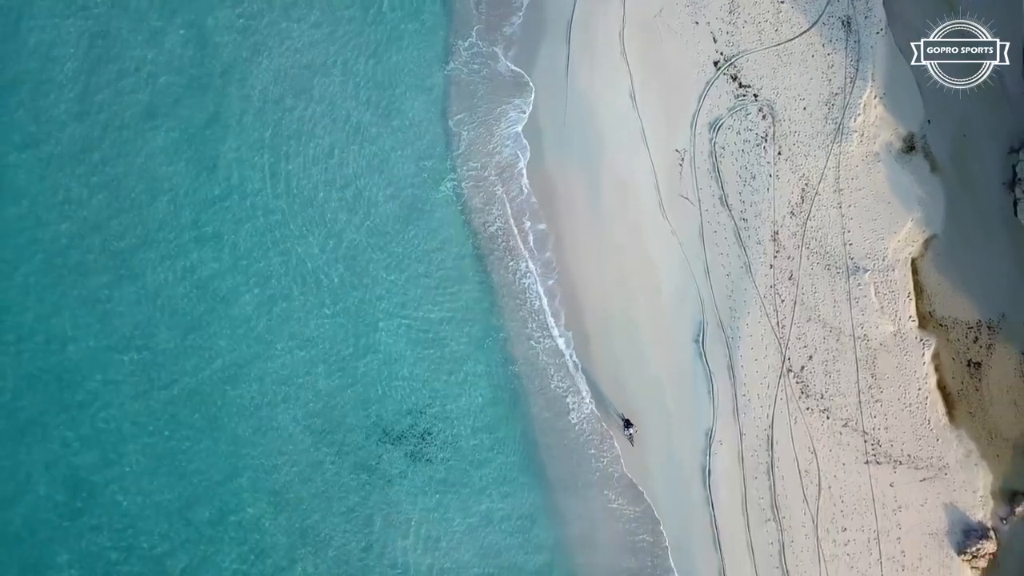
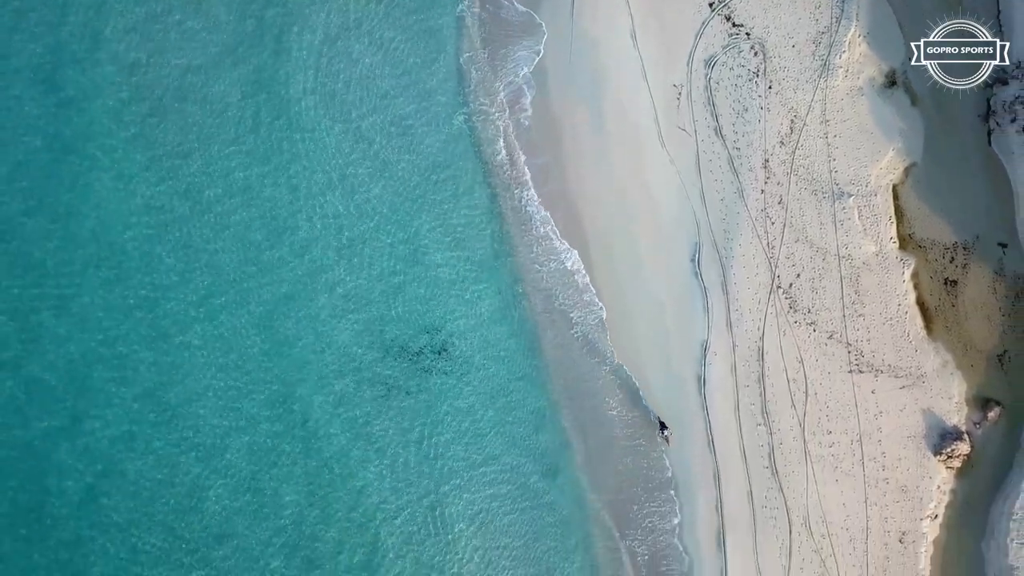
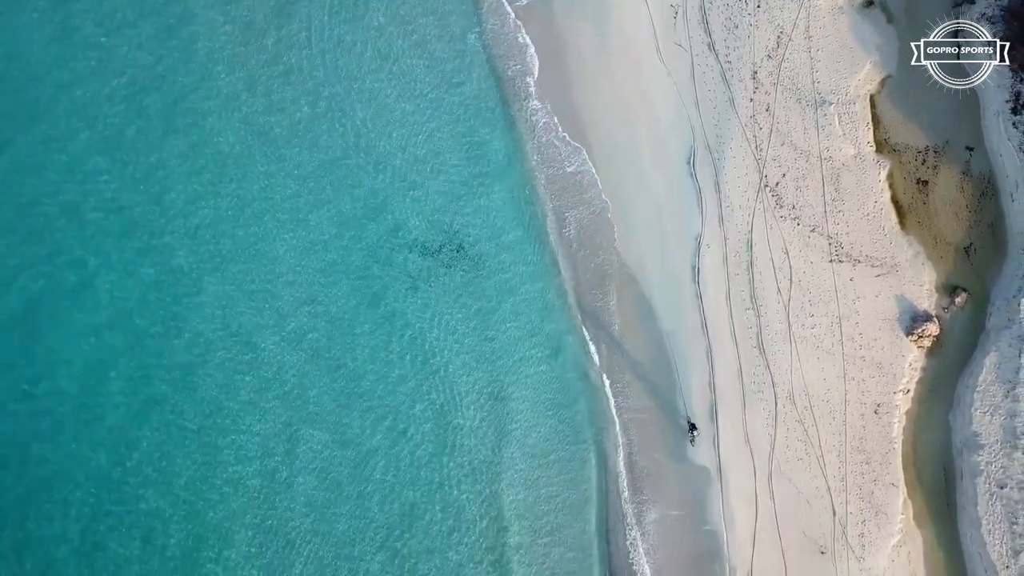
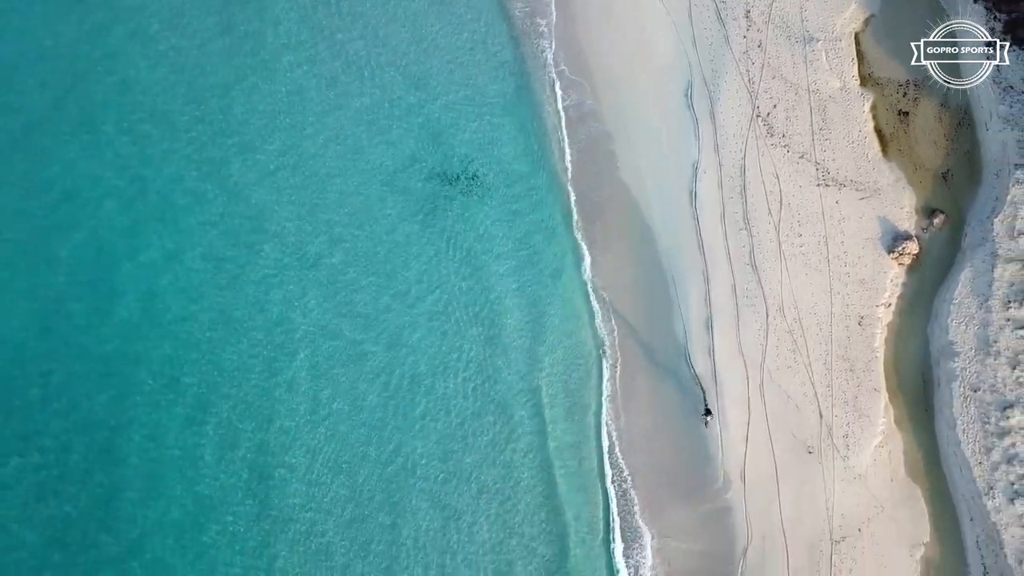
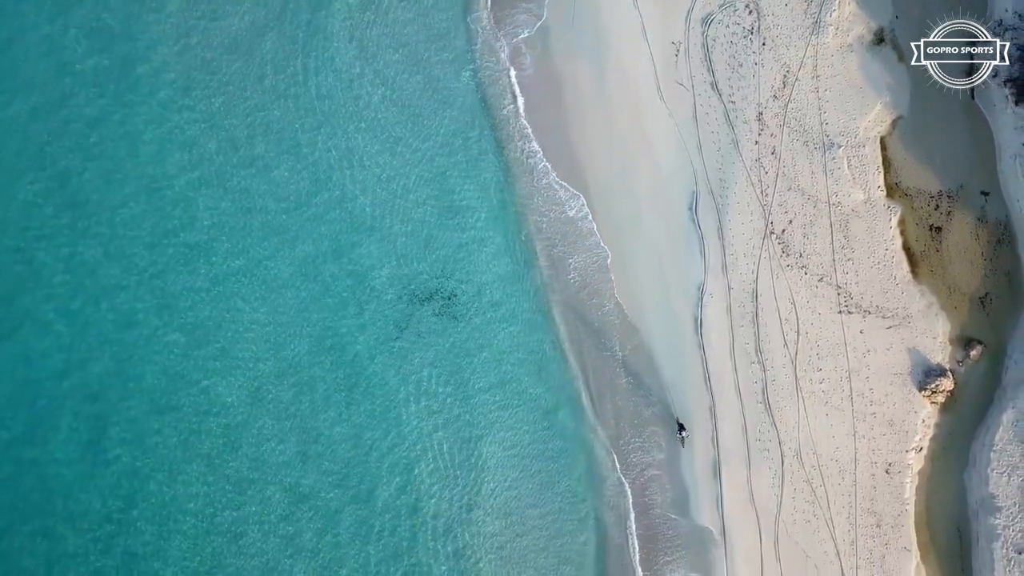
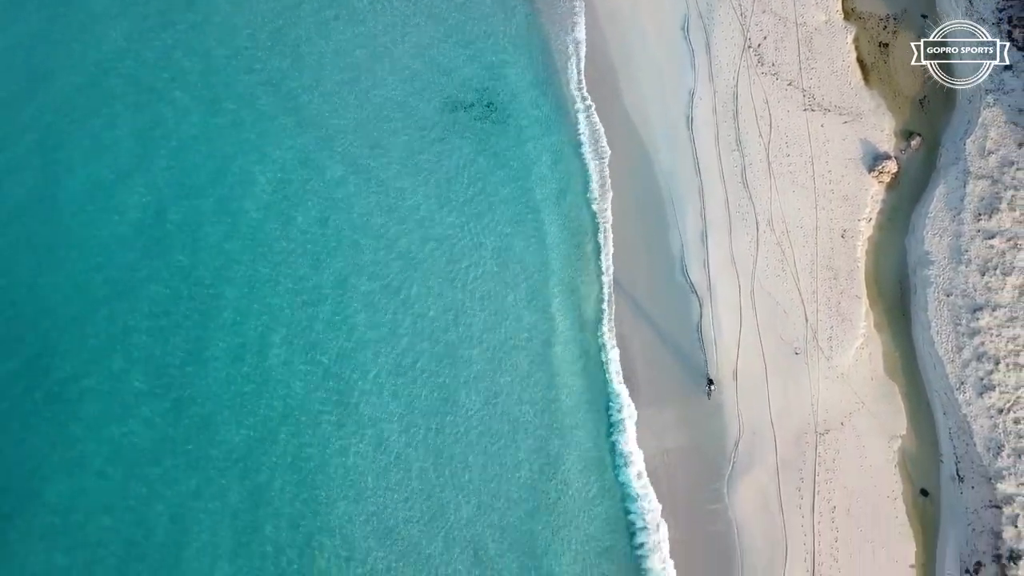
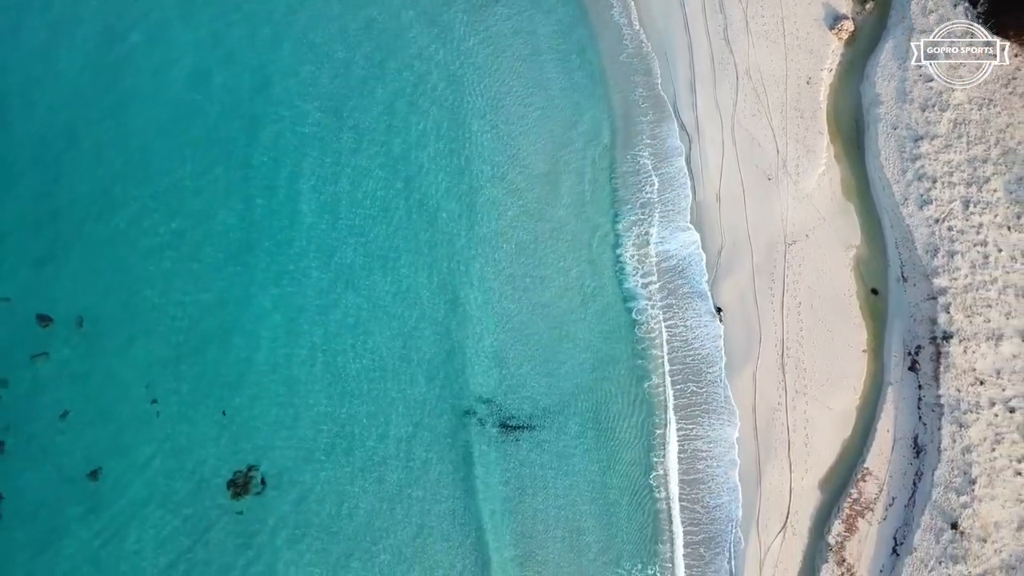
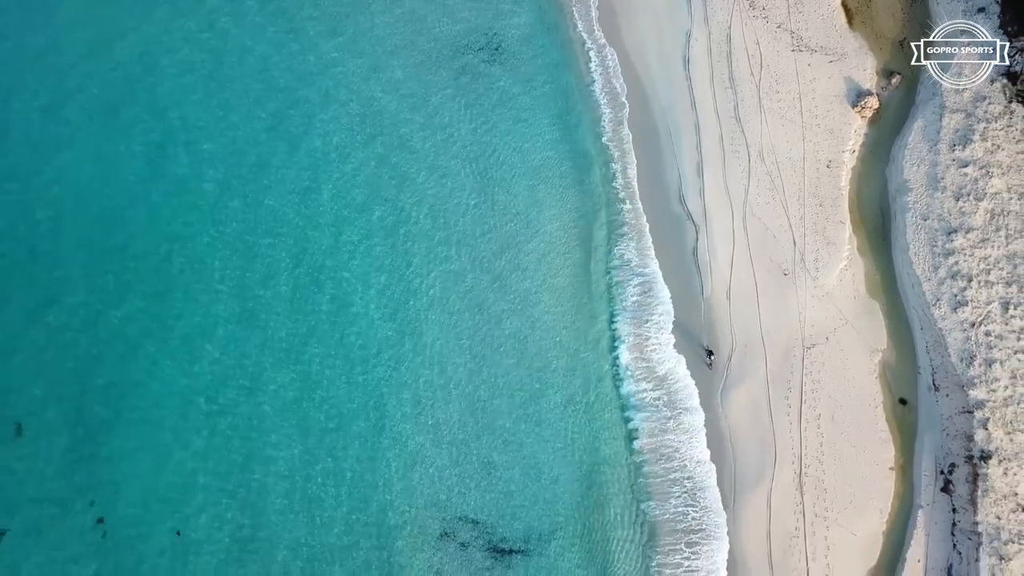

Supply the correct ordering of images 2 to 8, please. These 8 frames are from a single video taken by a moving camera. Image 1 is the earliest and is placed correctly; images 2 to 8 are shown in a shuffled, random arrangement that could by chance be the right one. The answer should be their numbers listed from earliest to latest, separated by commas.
2, 5, 3, 4, 6, 8, 7
